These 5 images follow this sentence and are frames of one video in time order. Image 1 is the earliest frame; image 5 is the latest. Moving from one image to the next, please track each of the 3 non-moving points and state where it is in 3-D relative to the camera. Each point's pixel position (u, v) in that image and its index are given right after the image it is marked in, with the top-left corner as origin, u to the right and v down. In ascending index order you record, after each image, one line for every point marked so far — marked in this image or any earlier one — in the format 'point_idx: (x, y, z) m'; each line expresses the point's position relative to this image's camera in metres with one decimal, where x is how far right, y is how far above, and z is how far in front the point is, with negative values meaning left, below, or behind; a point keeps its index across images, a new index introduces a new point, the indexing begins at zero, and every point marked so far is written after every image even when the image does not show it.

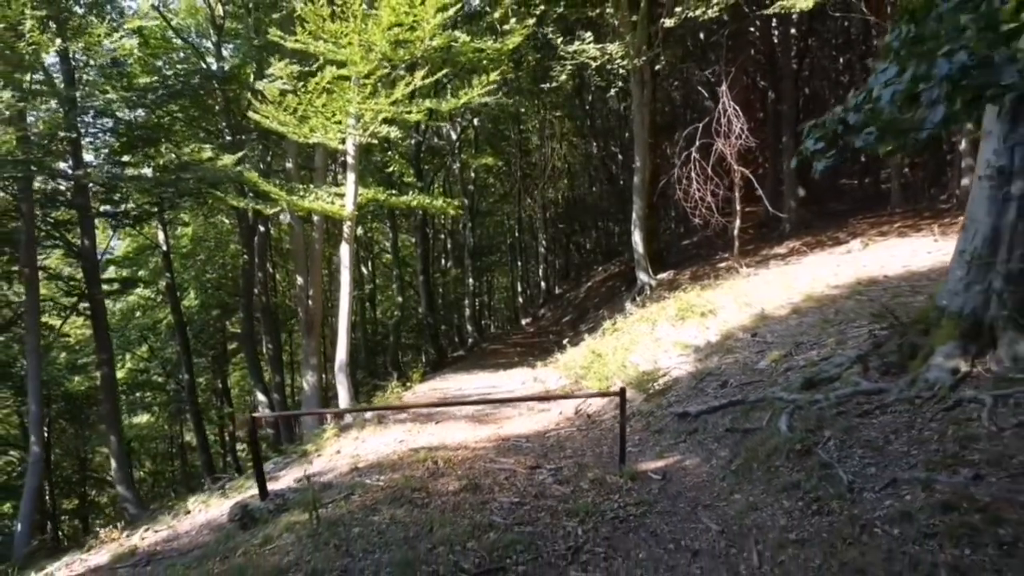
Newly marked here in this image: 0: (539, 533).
0: (+0.1, -0.9, +3.9) m
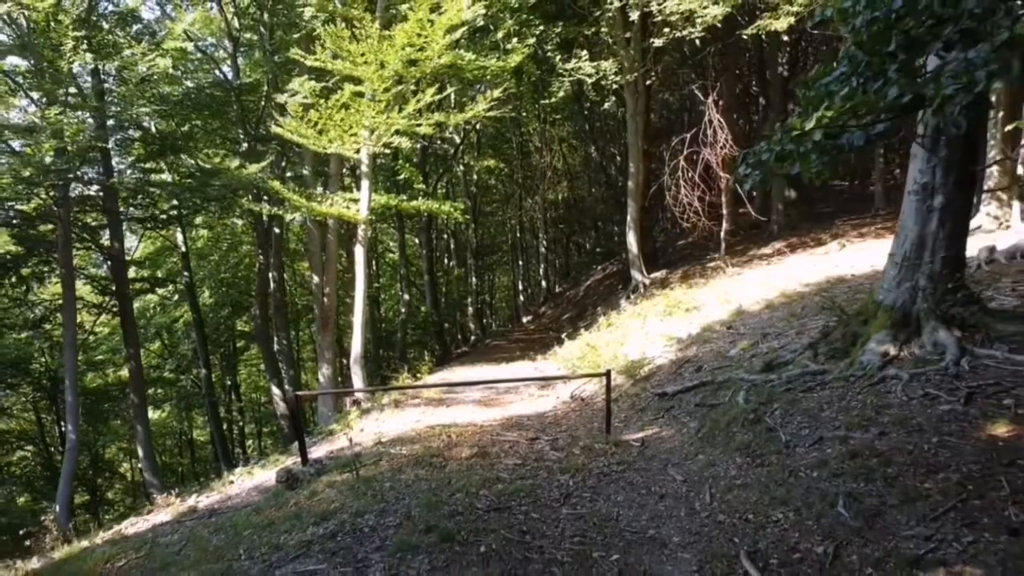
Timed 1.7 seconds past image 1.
0: (+0.1, -0.9, +4.8) m
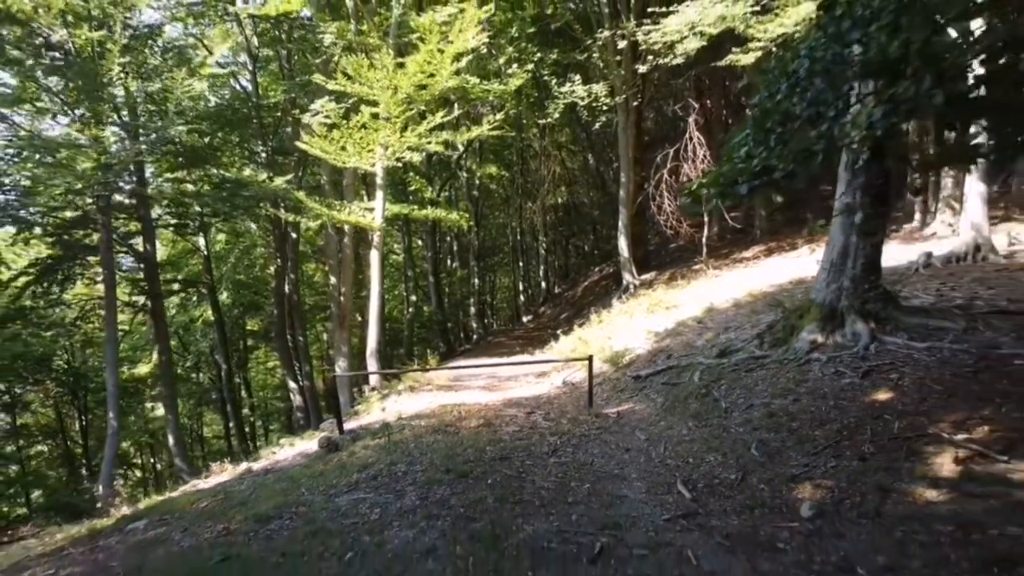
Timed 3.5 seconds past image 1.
0: (+0.1, -0.9, +6.1) m
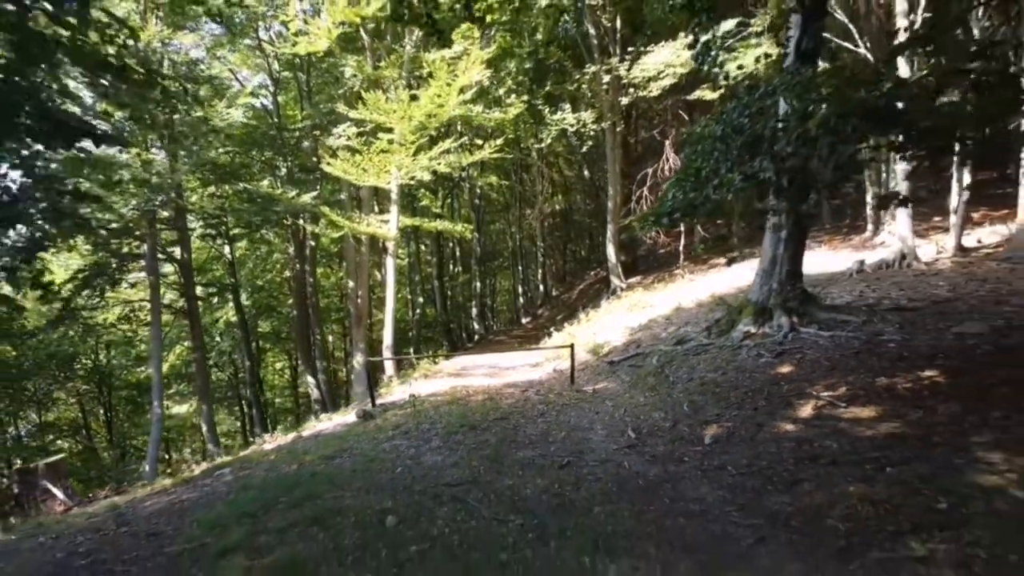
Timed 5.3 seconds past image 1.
0: (+0.1, -0.9, +7.9) m
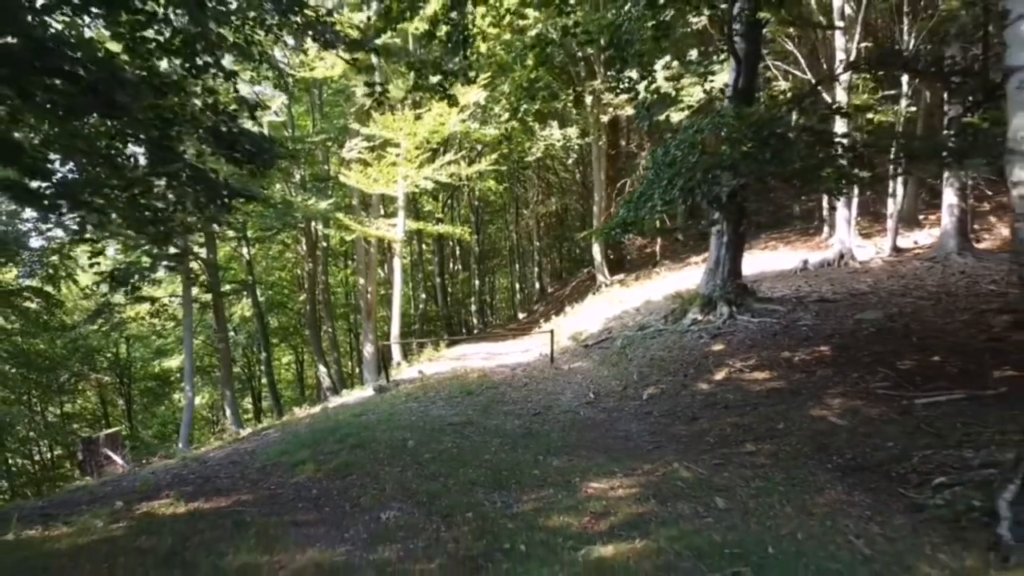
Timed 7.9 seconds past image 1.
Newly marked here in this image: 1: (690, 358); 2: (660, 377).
0: (0.0, -0.9, +9.8) m
1: (+1.5, -0.6, +8.7) m
2: (+1.2, -0.7, +8.3) m
